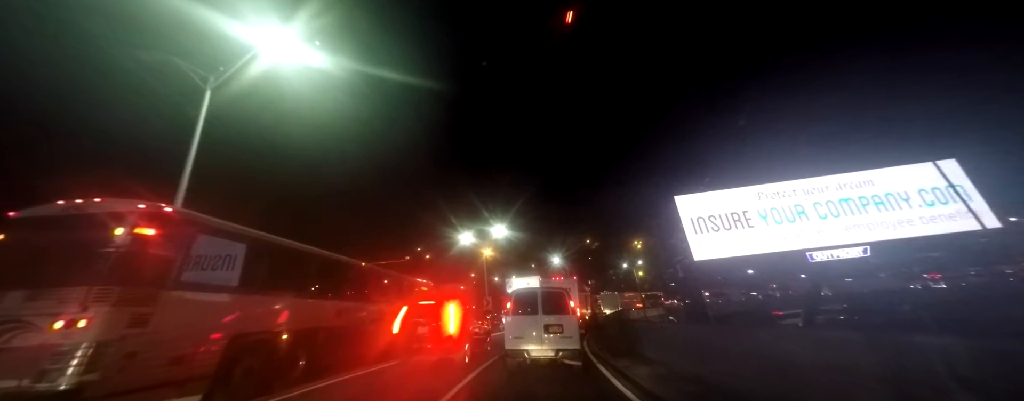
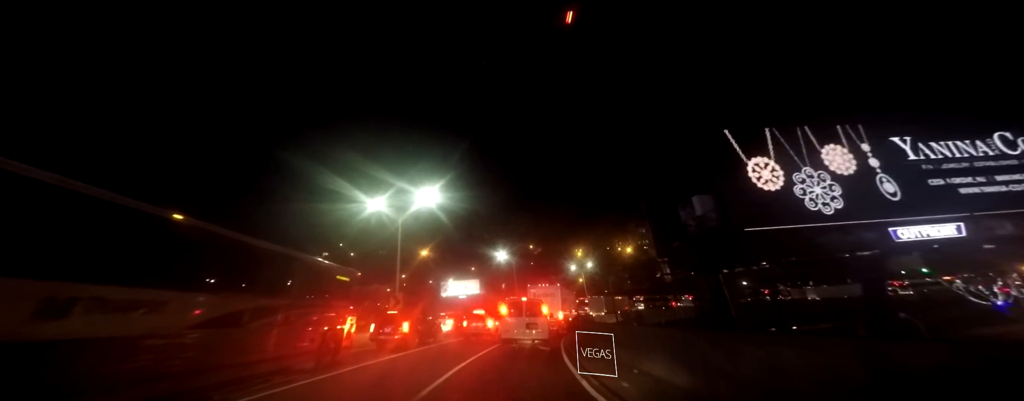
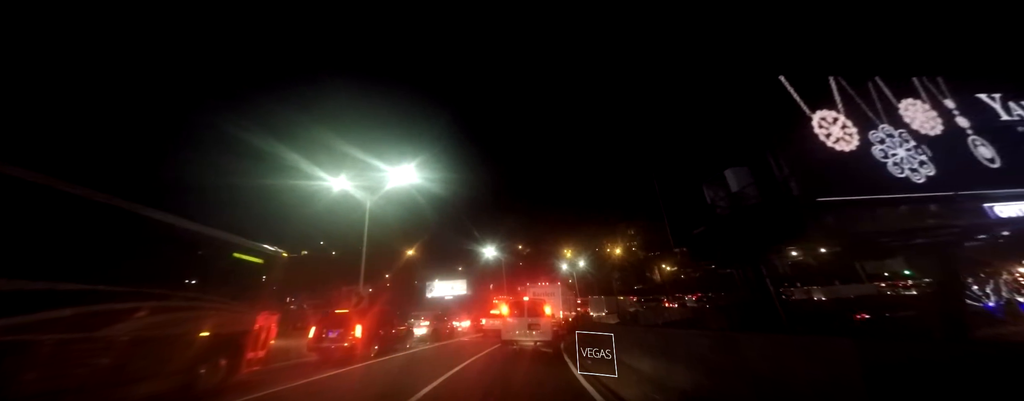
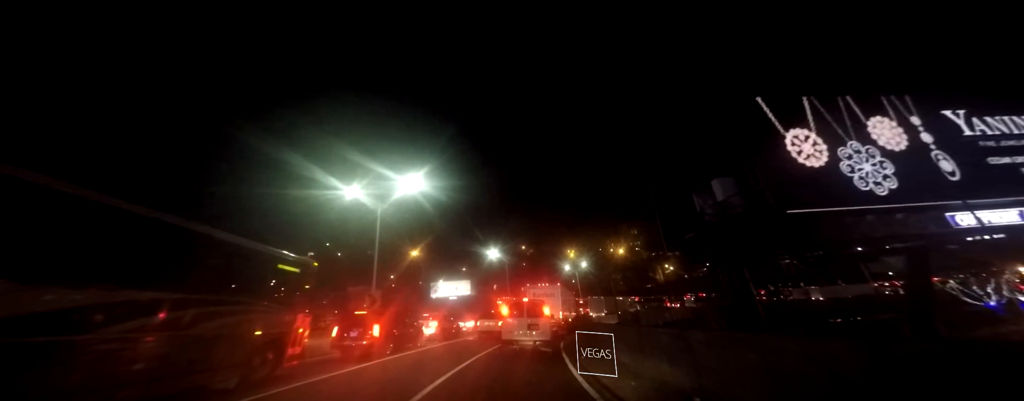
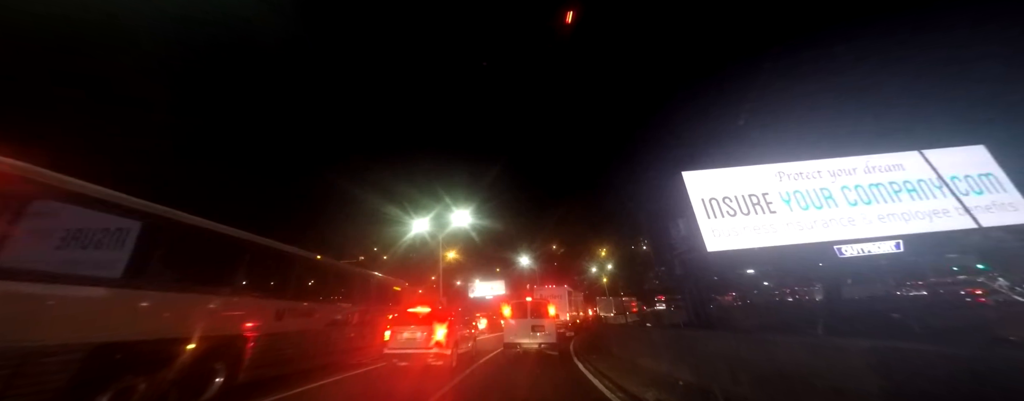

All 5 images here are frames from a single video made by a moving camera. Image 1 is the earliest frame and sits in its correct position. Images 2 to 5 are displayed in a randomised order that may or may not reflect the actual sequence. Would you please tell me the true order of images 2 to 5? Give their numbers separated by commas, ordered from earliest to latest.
5, 2, 4, 3
